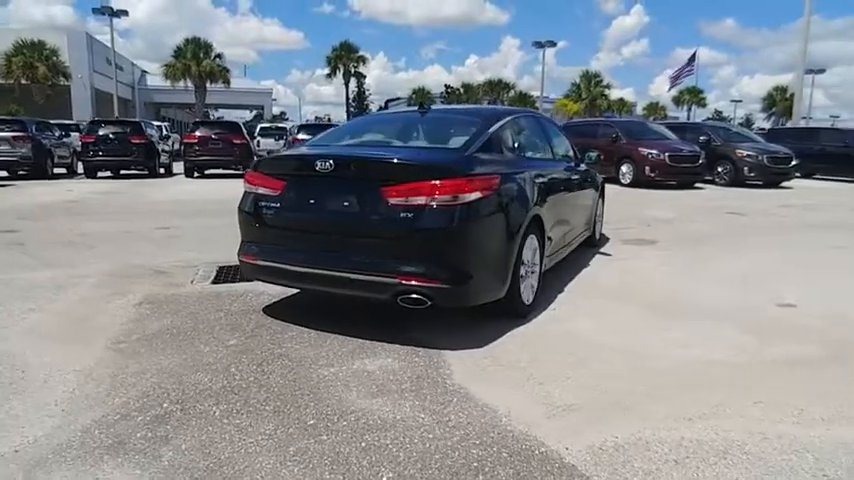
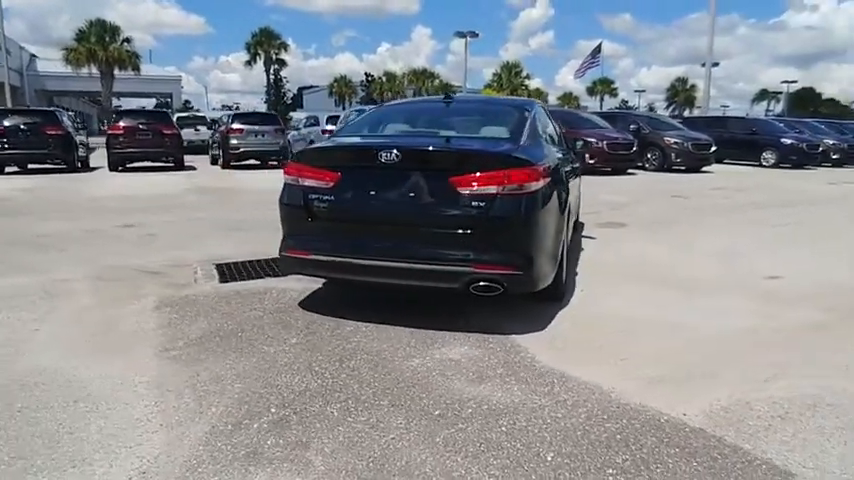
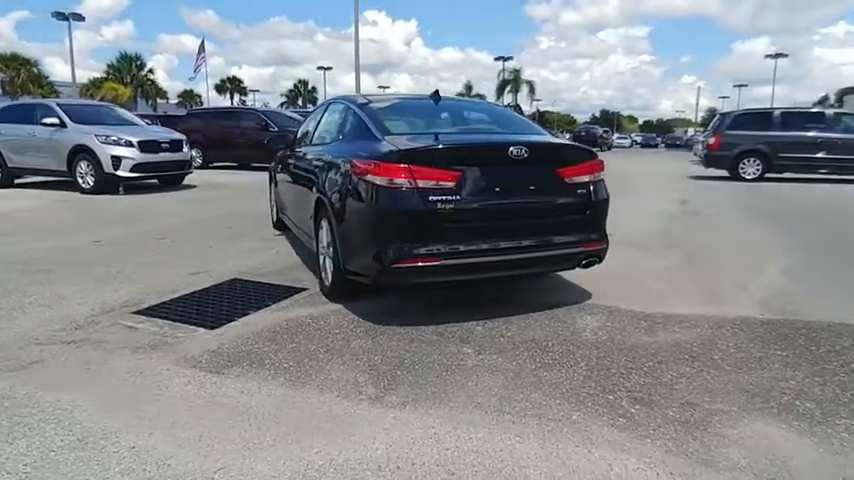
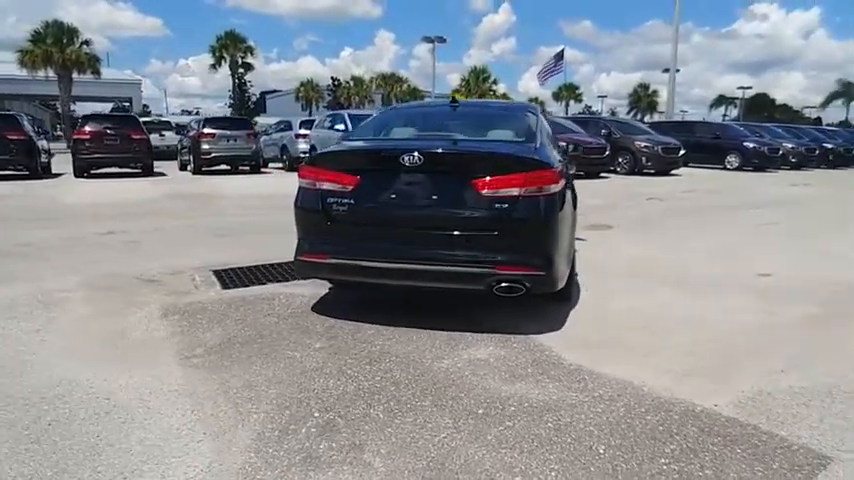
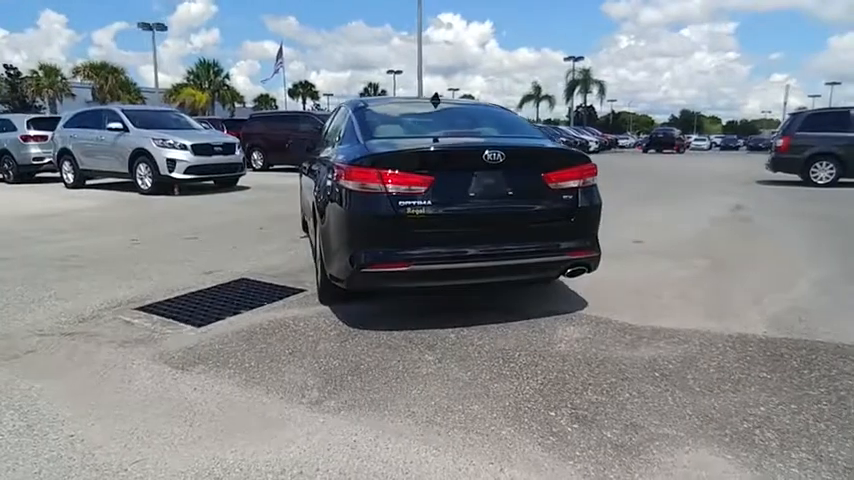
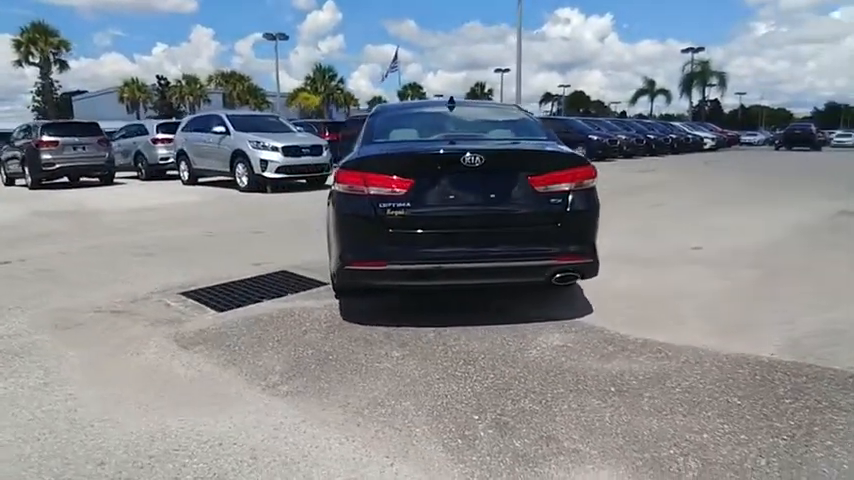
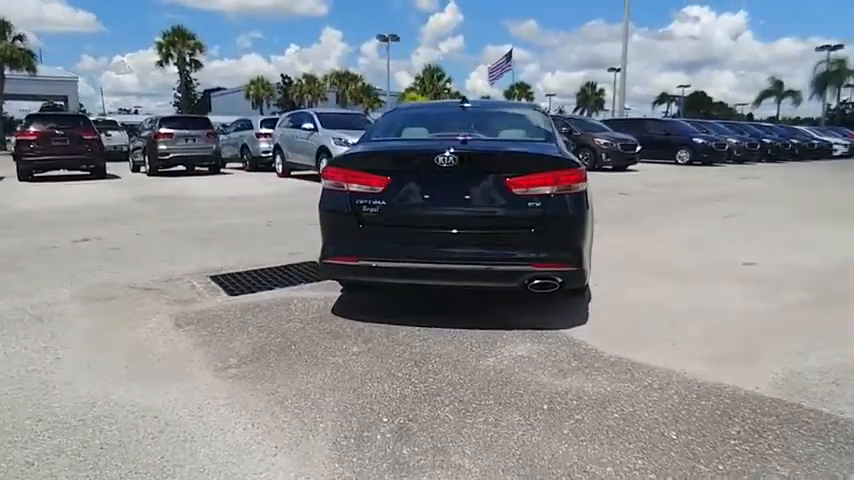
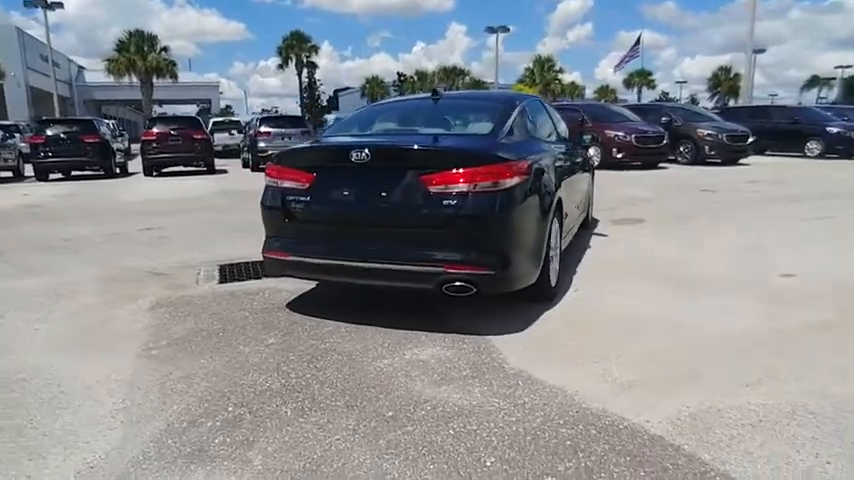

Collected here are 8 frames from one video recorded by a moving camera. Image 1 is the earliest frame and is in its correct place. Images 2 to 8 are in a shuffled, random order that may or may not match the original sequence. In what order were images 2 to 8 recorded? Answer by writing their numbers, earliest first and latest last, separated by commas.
8, 2, 4, 7, 6, 5, 3
